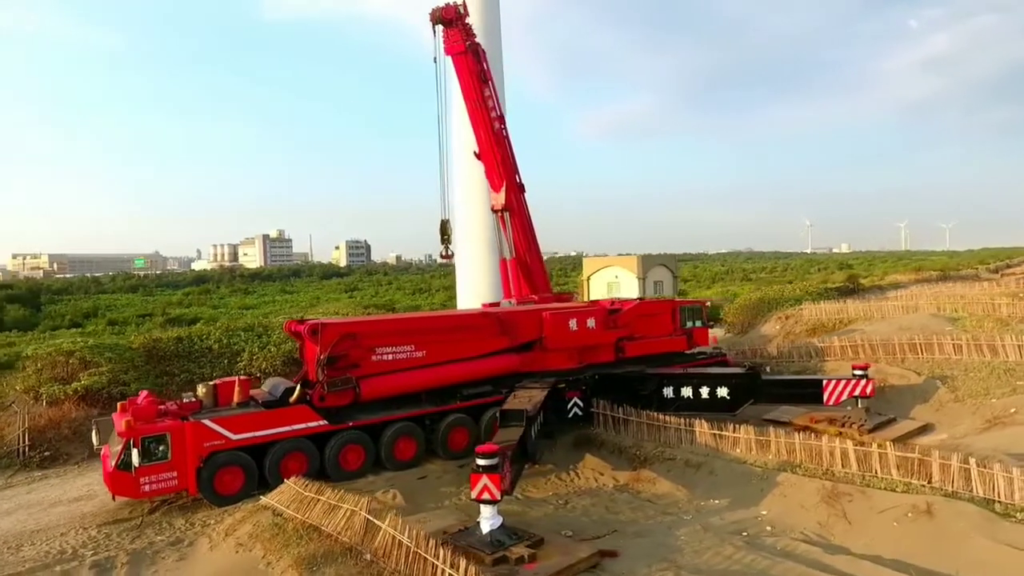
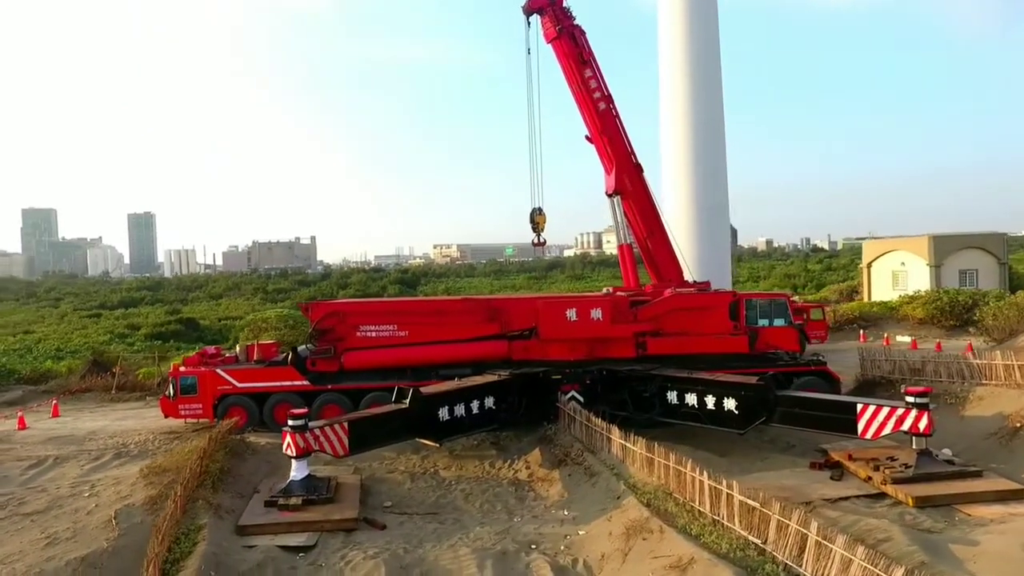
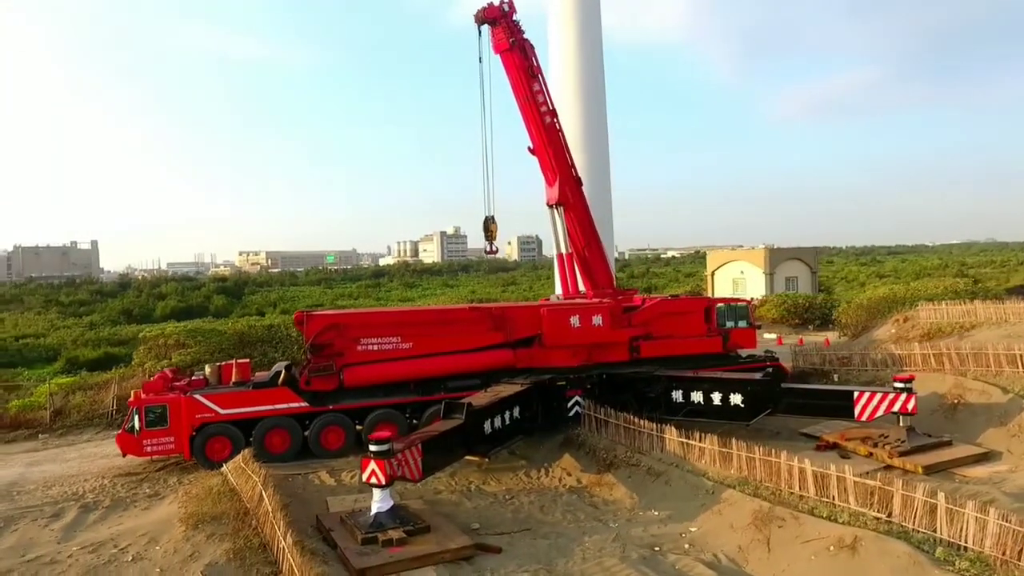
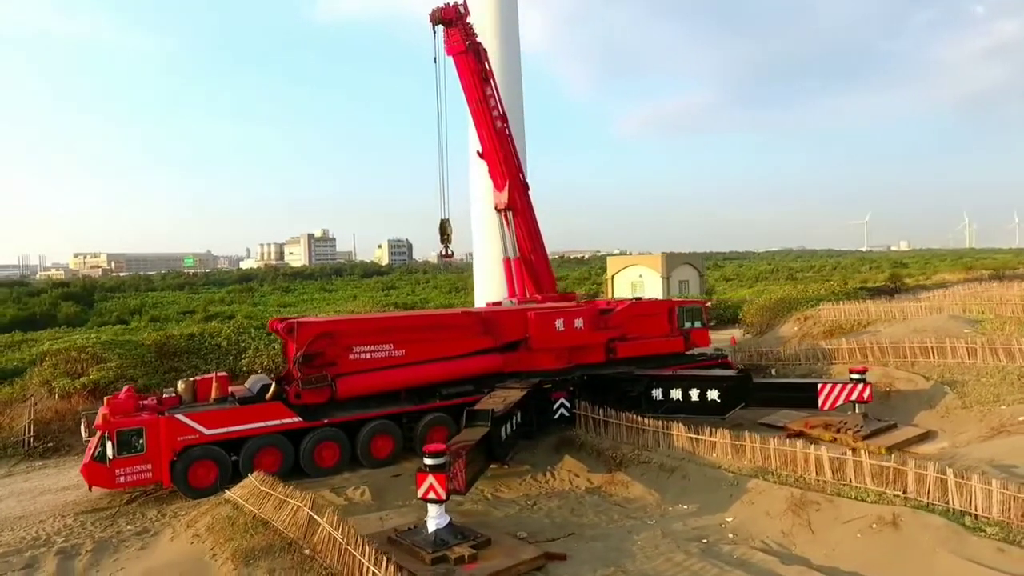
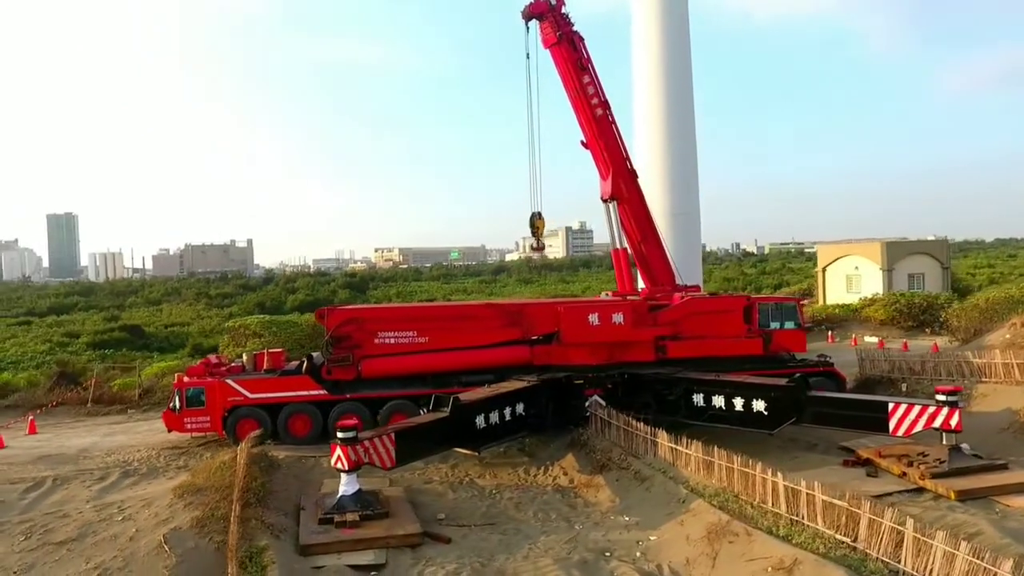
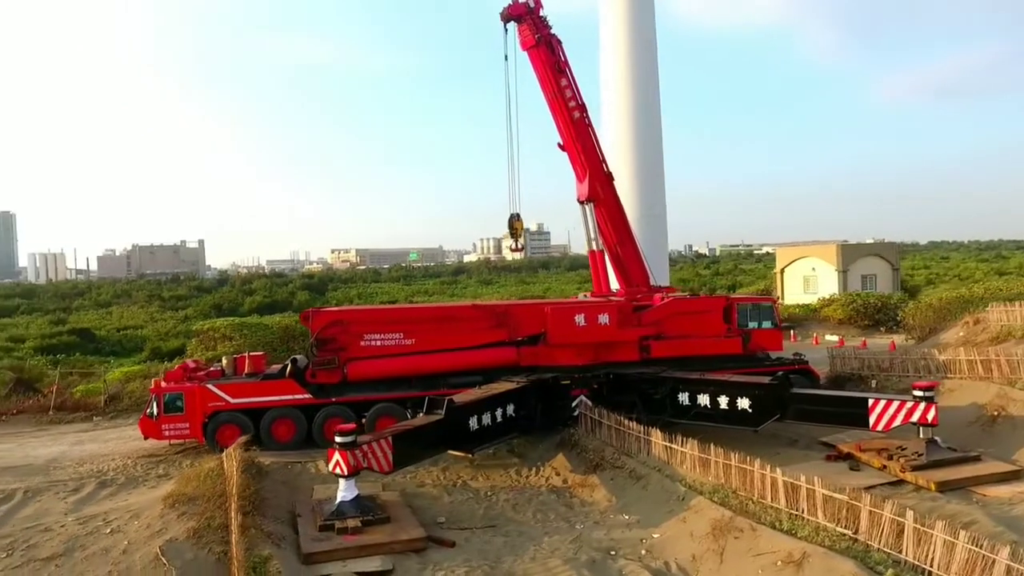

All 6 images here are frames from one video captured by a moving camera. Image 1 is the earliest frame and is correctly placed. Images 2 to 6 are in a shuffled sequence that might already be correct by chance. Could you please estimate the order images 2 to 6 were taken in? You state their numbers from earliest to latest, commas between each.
4, 3, 6, 5, 2
